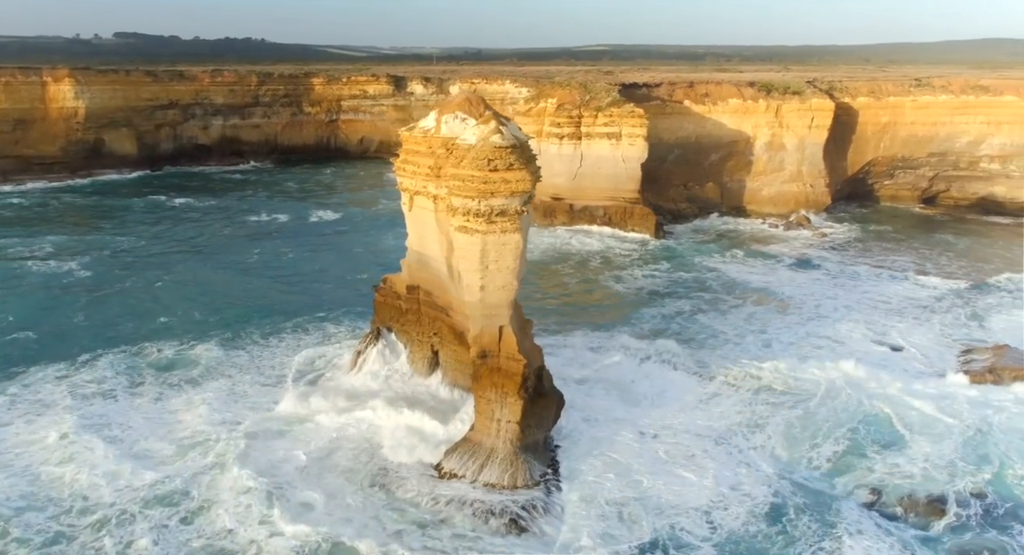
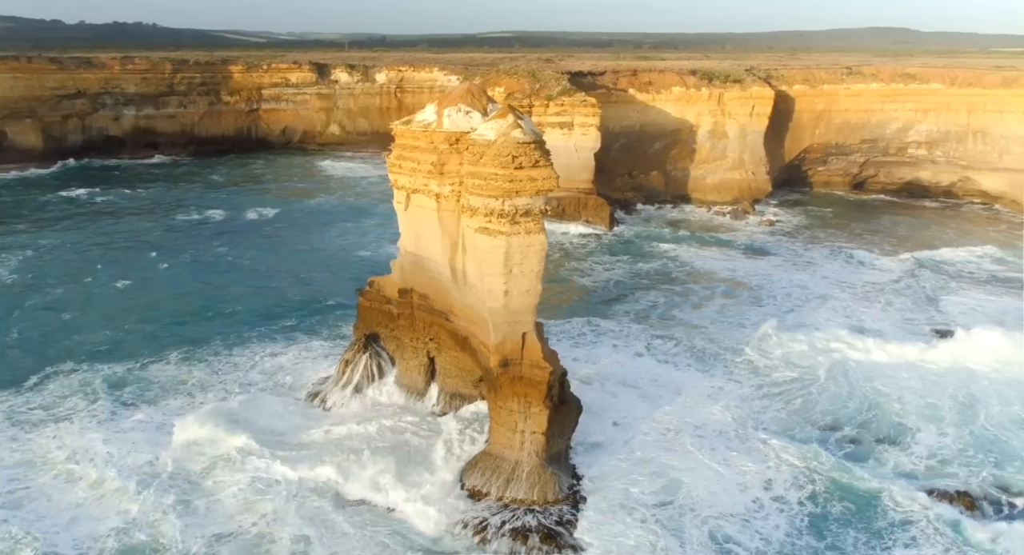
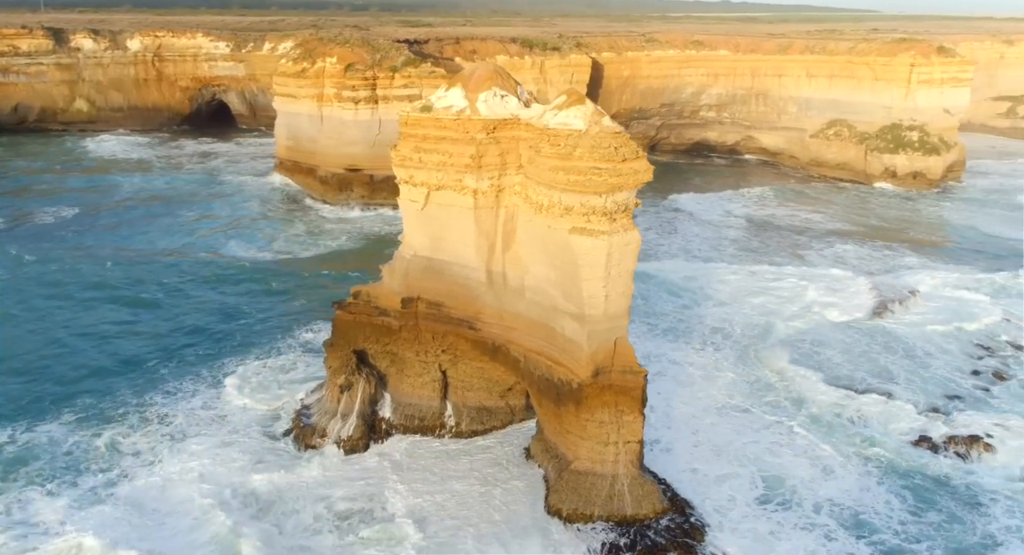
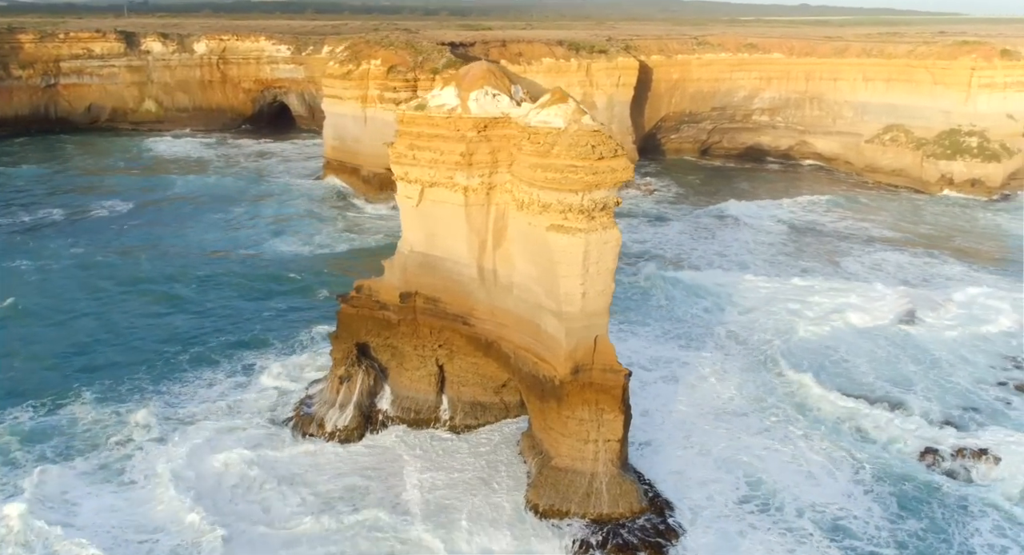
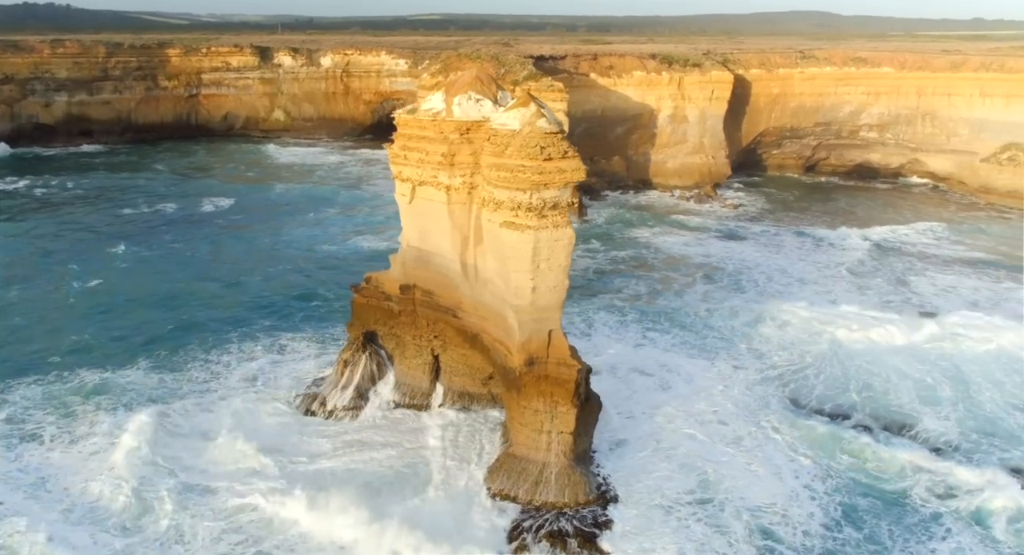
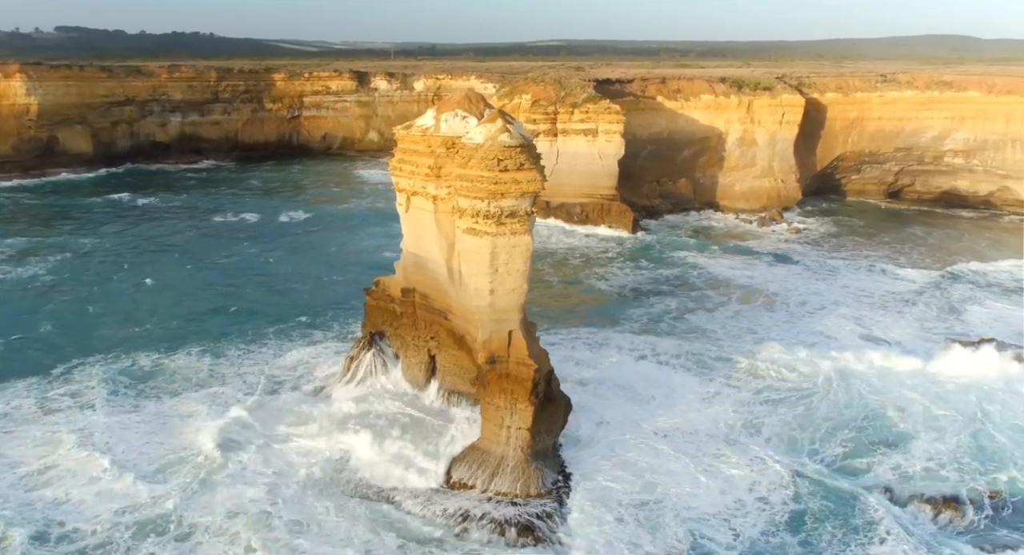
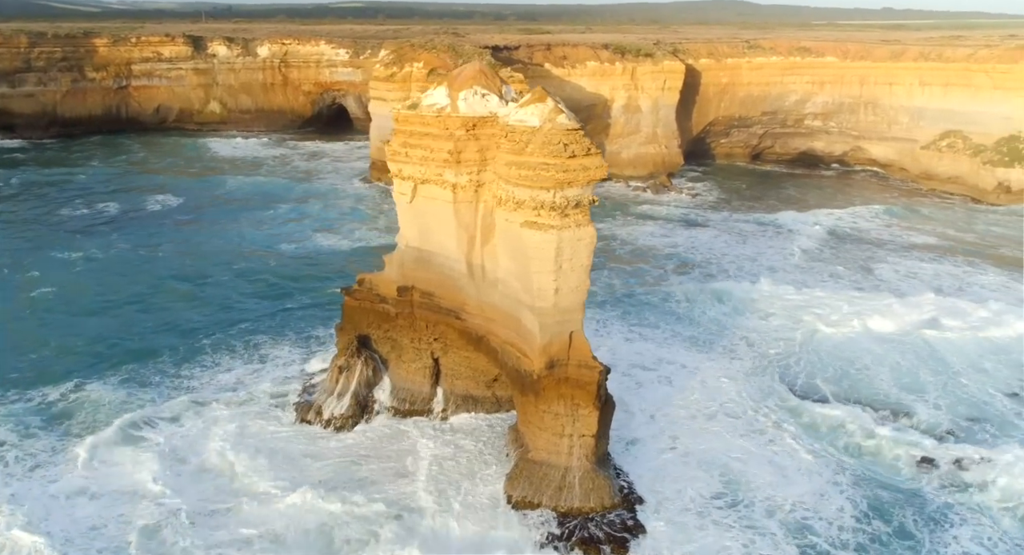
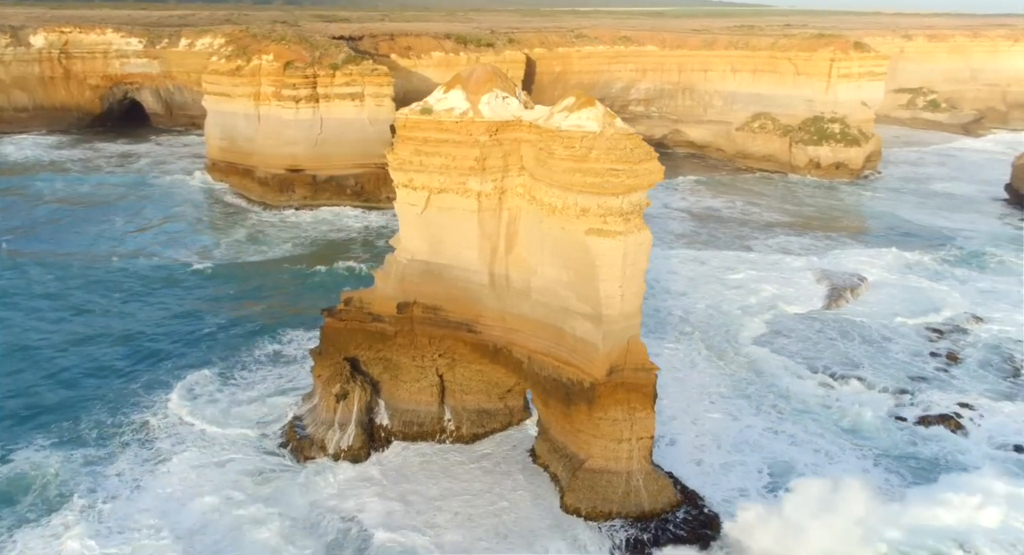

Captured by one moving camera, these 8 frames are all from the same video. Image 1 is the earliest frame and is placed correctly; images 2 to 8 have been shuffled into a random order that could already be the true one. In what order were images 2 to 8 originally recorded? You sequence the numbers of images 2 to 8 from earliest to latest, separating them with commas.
6, 2, 5, 7, 4, 3, 8
